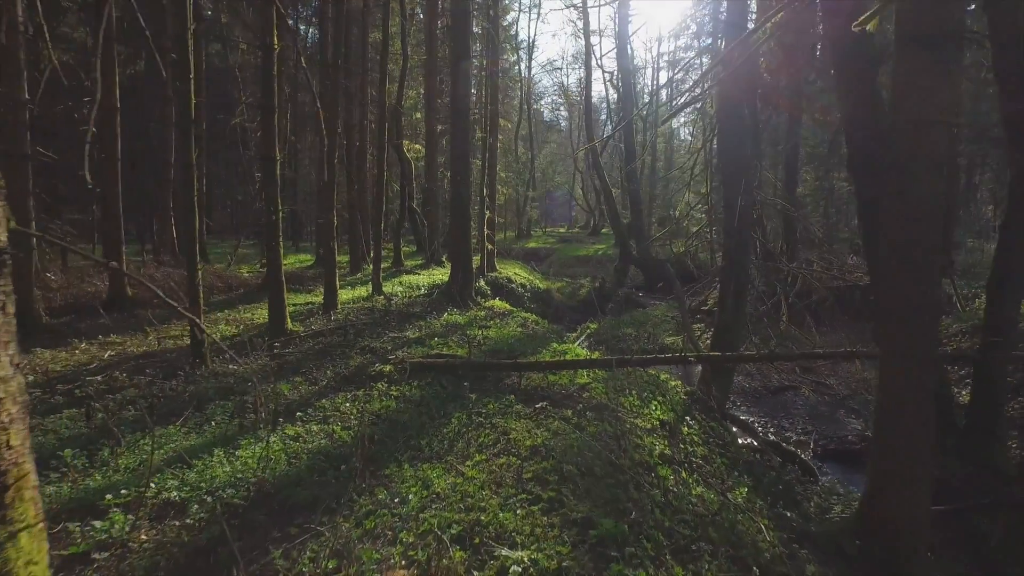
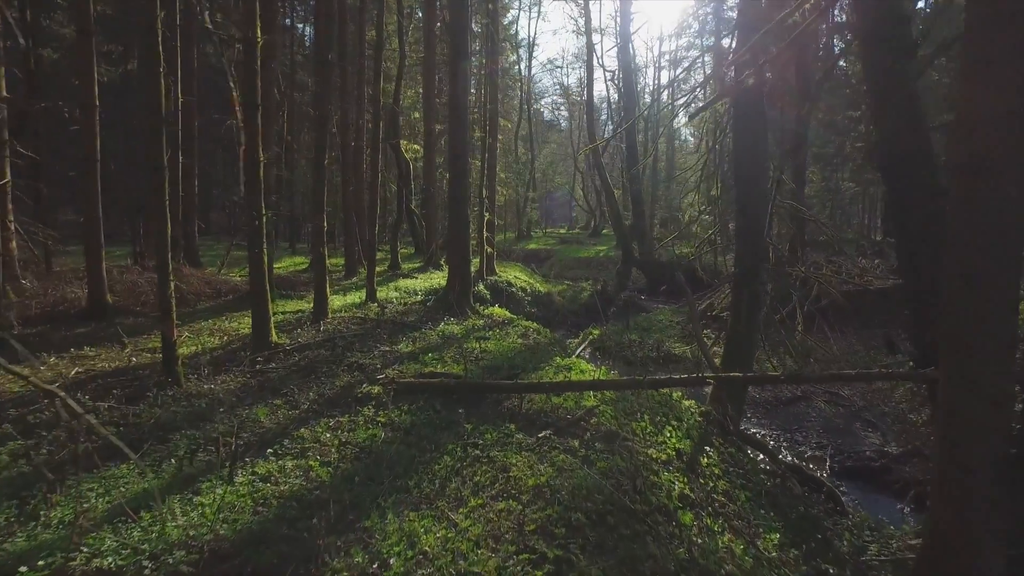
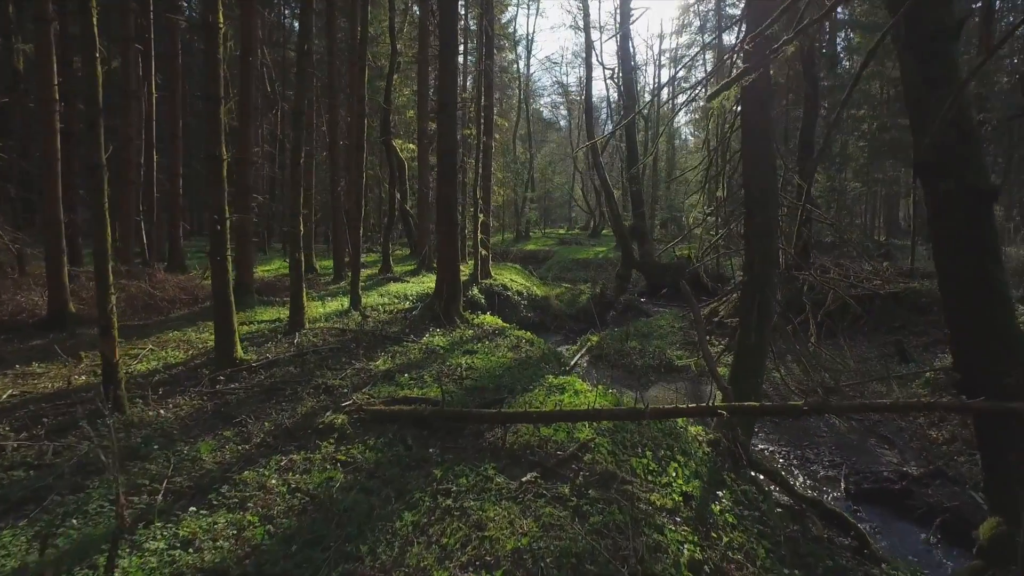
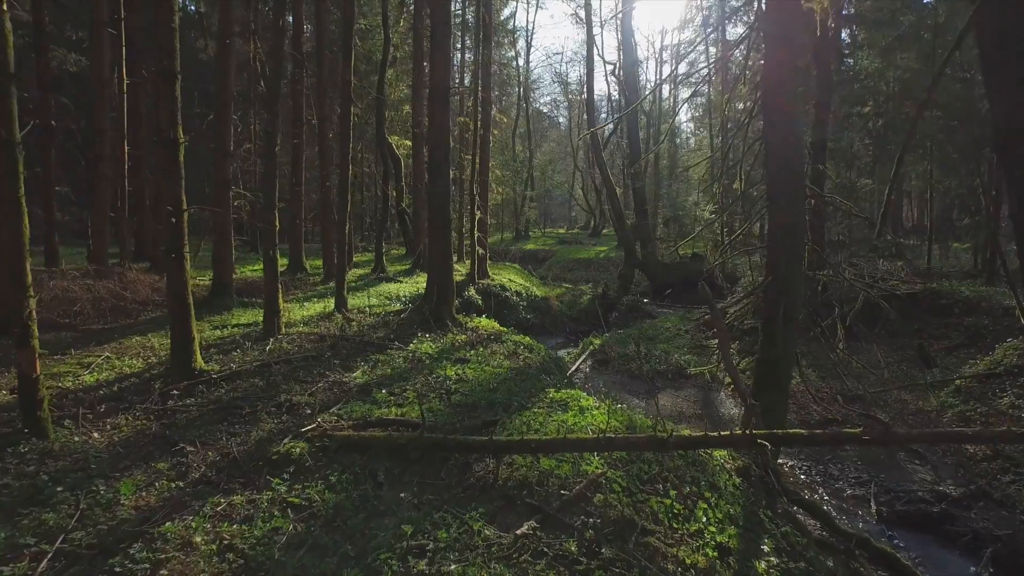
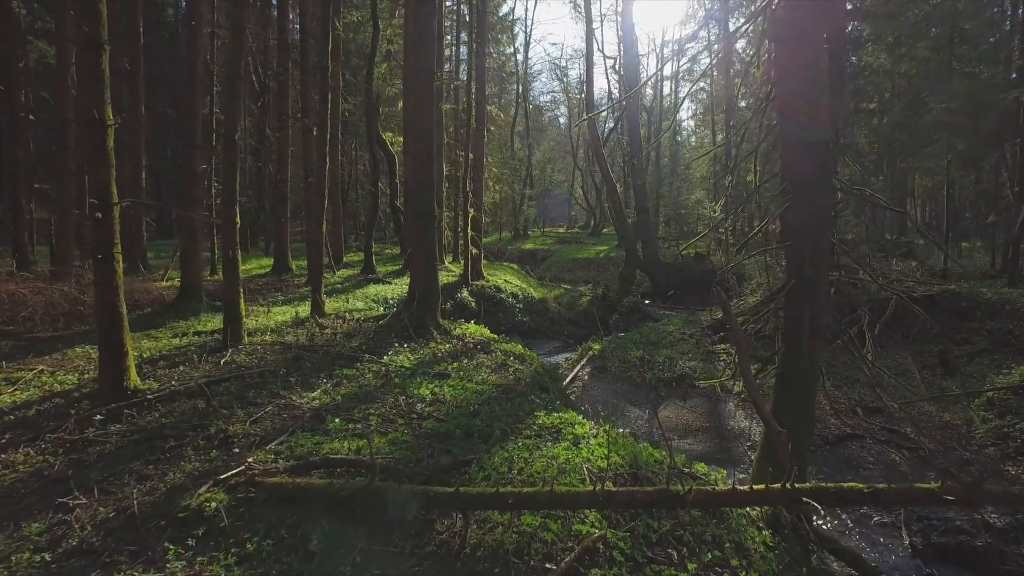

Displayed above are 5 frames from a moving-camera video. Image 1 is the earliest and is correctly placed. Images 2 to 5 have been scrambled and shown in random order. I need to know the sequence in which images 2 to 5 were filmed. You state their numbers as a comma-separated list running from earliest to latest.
2, 3, 4, 5
